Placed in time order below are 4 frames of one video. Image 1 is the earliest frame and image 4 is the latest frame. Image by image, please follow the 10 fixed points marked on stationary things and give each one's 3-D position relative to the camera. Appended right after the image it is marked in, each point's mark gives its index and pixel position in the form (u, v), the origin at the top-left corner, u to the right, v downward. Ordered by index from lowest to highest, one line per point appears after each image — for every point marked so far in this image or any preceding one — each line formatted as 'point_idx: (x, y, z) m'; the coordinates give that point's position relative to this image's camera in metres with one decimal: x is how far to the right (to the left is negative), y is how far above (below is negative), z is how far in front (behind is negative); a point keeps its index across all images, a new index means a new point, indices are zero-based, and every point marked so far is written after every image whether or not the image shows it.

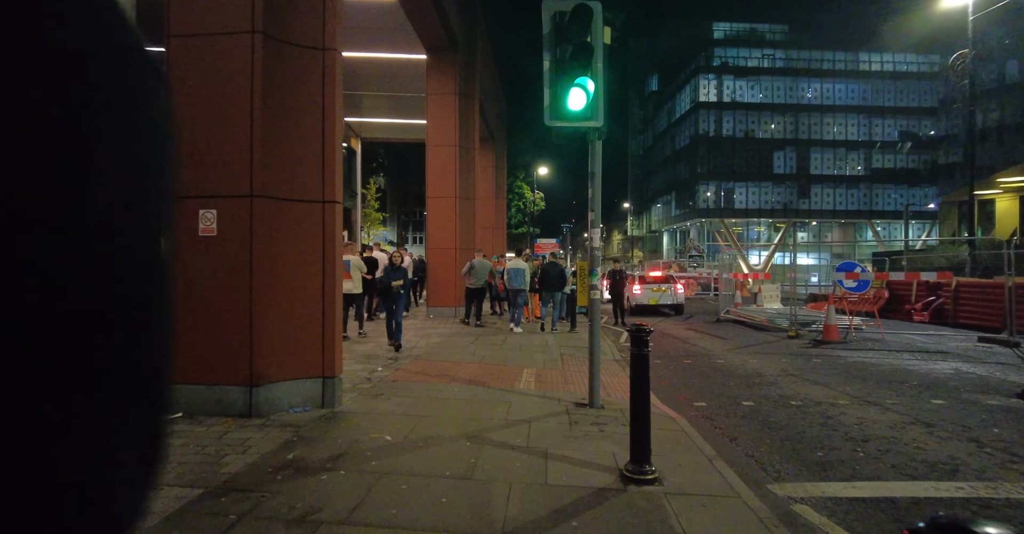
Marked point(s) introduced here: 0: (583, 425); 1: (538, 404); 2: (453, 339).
0: (+0.7, -1.5, +4.6) m
1: (+0.3, -1.4, +5.3) m
2: (-1.2, -1.4, +10.3) m
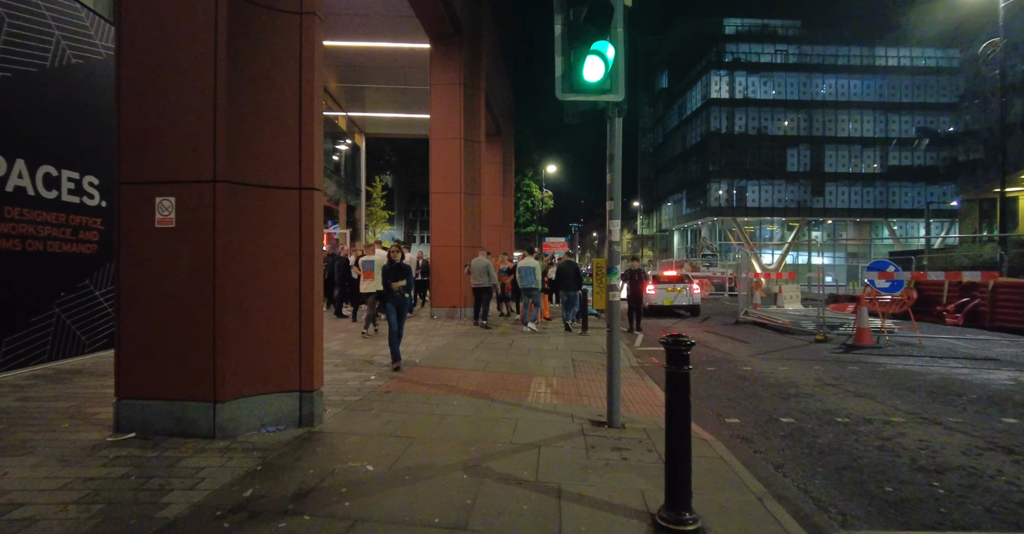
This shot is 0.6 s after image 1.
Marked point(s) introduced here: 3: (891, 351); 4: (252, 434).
0: (+0.7, -1.4, +3.9) m
1: (+0.3, -1.4, +4.6) m
2: (-1.0, -1.4, +9.6) m
3: (+7.1, -1.6, +9.6) m
4: (-2.1, -1.4, +4.1) m
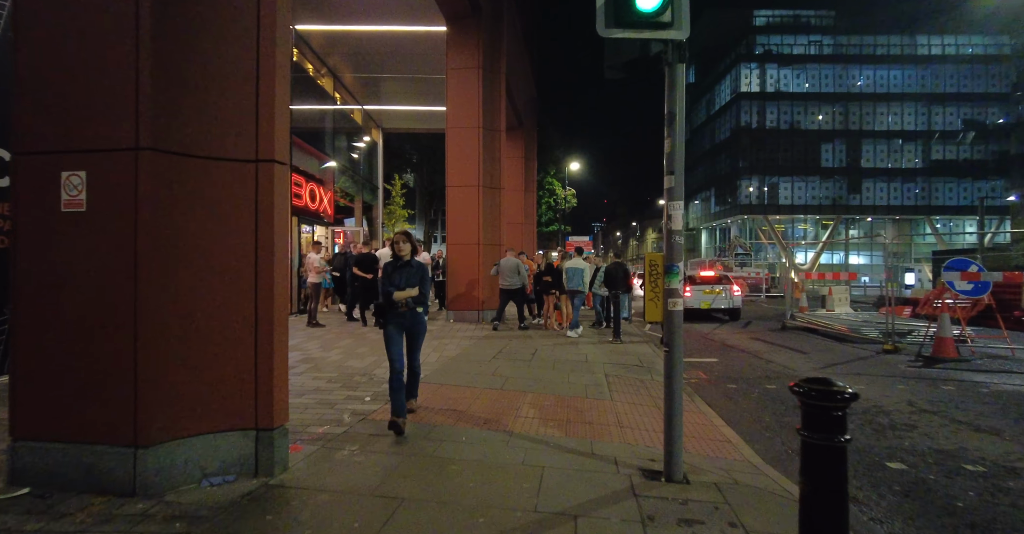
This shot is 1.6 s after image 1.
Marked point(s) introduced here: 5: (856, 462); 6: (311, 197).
0: (+0.8, -1.4, +2.8) m
1: (+0.5, -1.4, +3.4) m
2: (-0.6, -1.4, +8.5) m
3: (+7.5, -1.6, +8.1) m
4: (-2.0, -1.3, +3.1) m
5: (+2.8, -1.6, +4.2) m
6: (-6.2, +2.2, +15.7) m
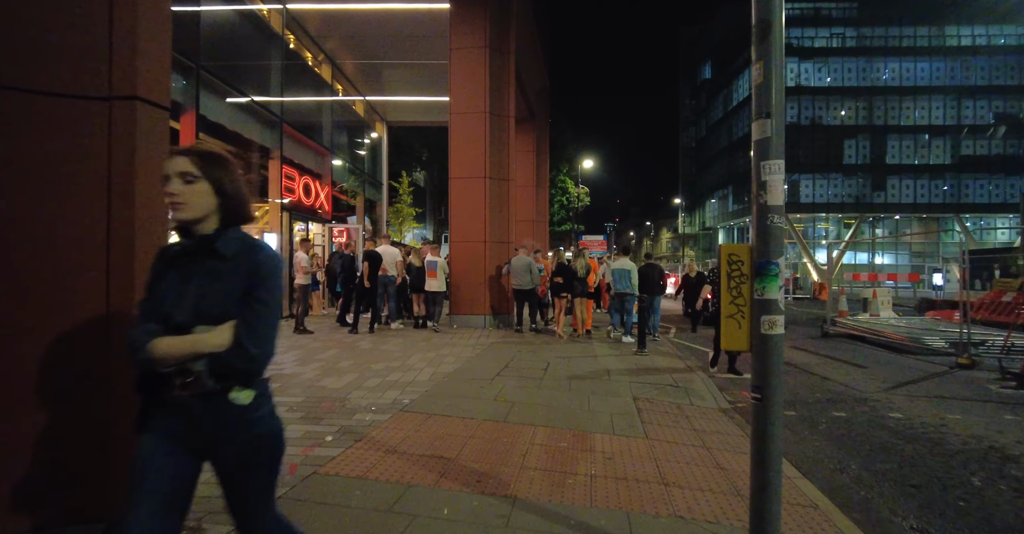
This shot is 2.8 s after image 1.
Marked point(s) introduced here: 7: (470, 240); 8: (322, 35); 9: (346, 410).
0: (+0.8, -1.4, +1.5) m
1: (+0.5, -1.4, +2.2) m
2: (-0.5, -1.4, +7.3) m
3: (+7.6, -1.6, +6.7) m
4: (-2.0, -1.3, +1.9) m
5: (+2.8, -1.6, +2.8) m
6: (-5.9, +2.1, +14.6) m
7: (-1.0, +0.6, +11.8) m
8: (-5.6, +6.9, +15.0) m
9: (-1.6, -1.4, +4.9) m
